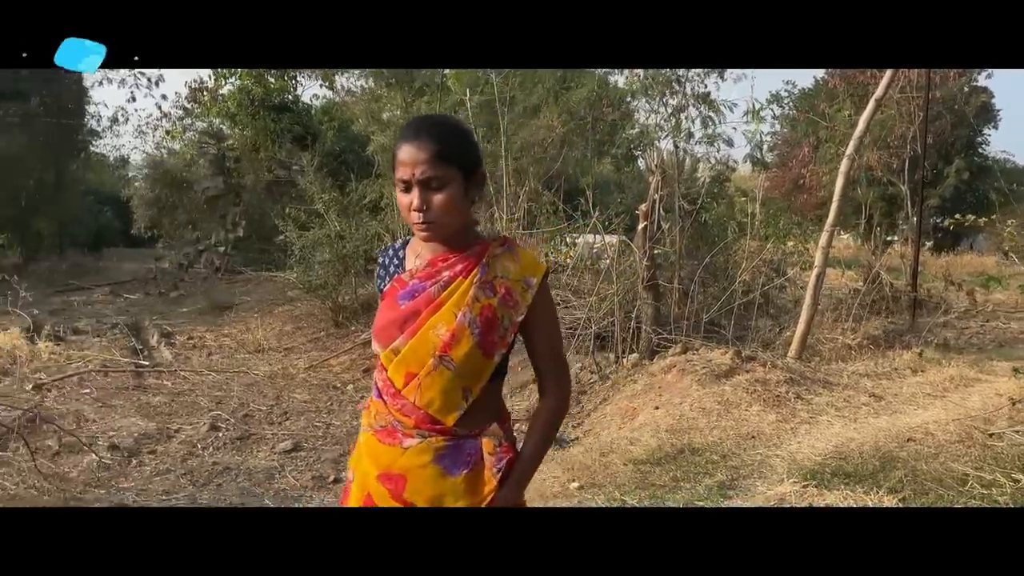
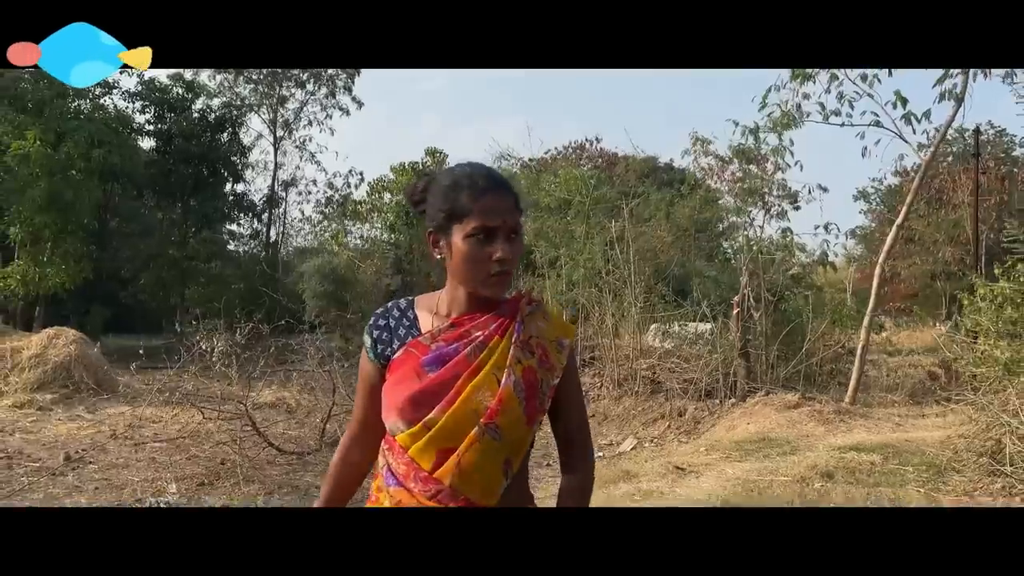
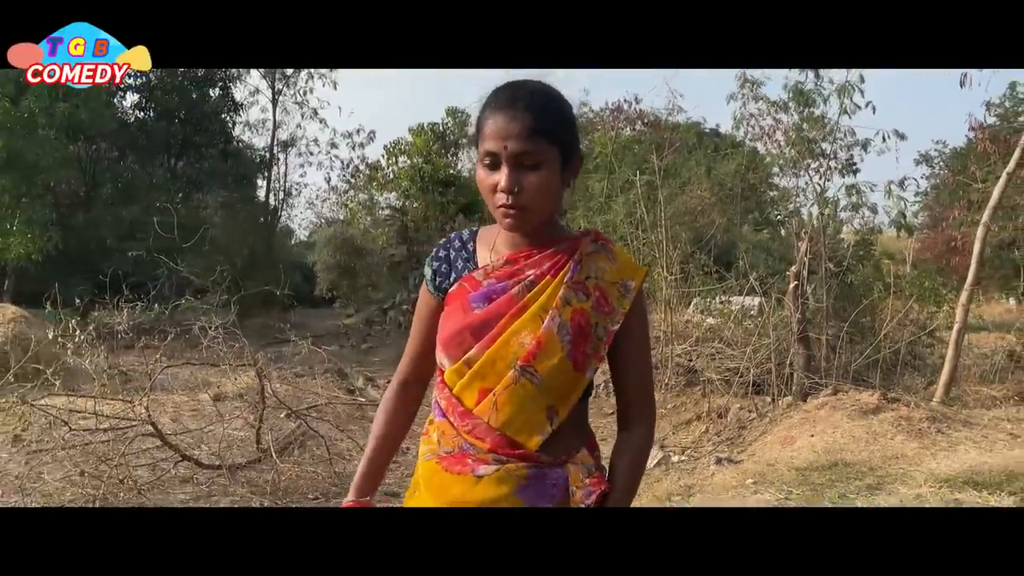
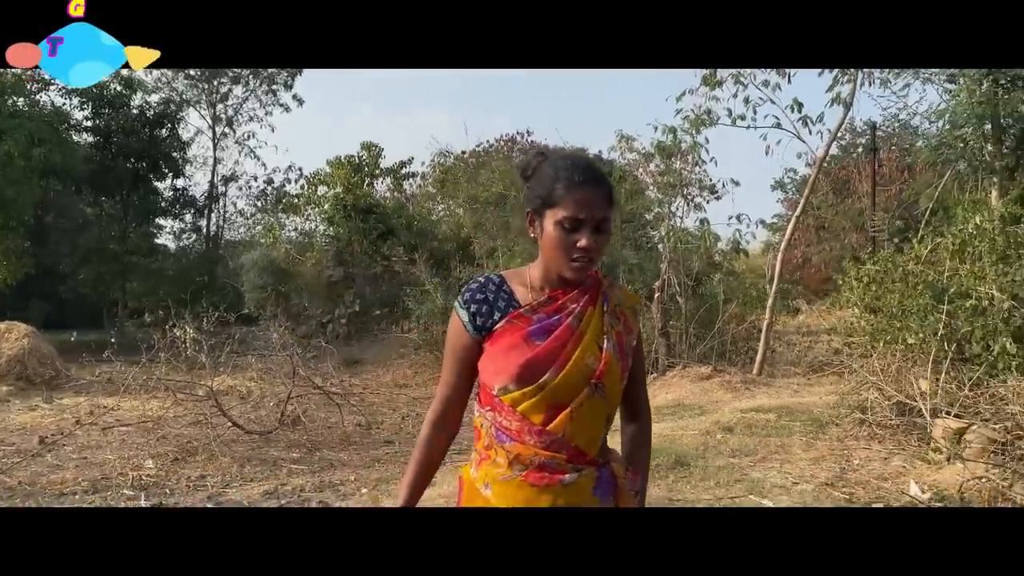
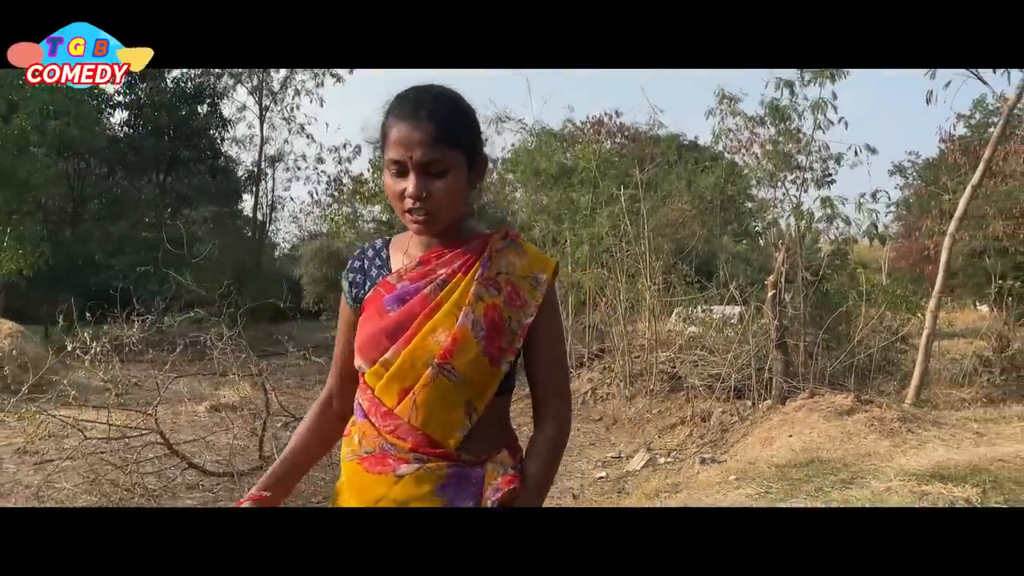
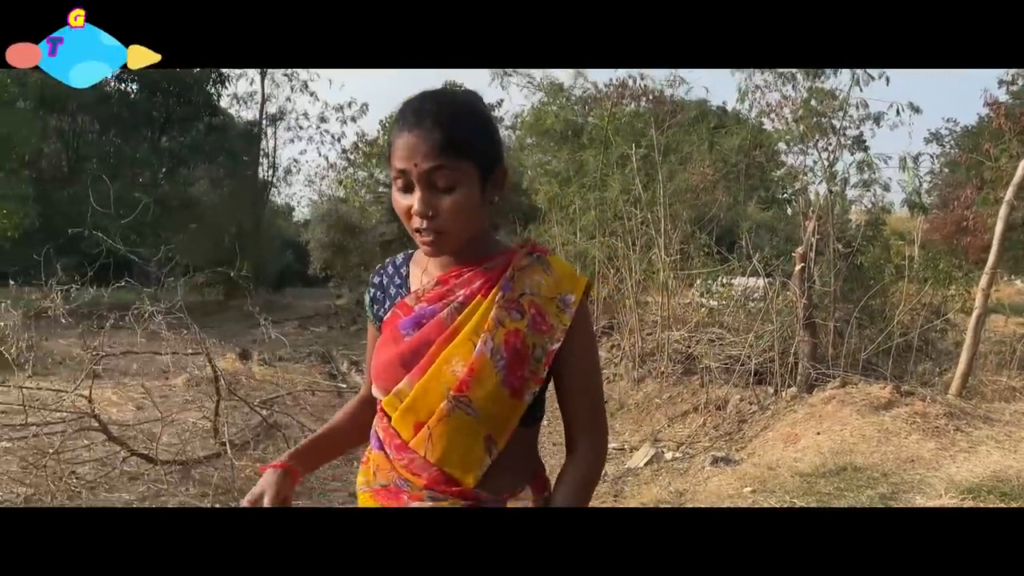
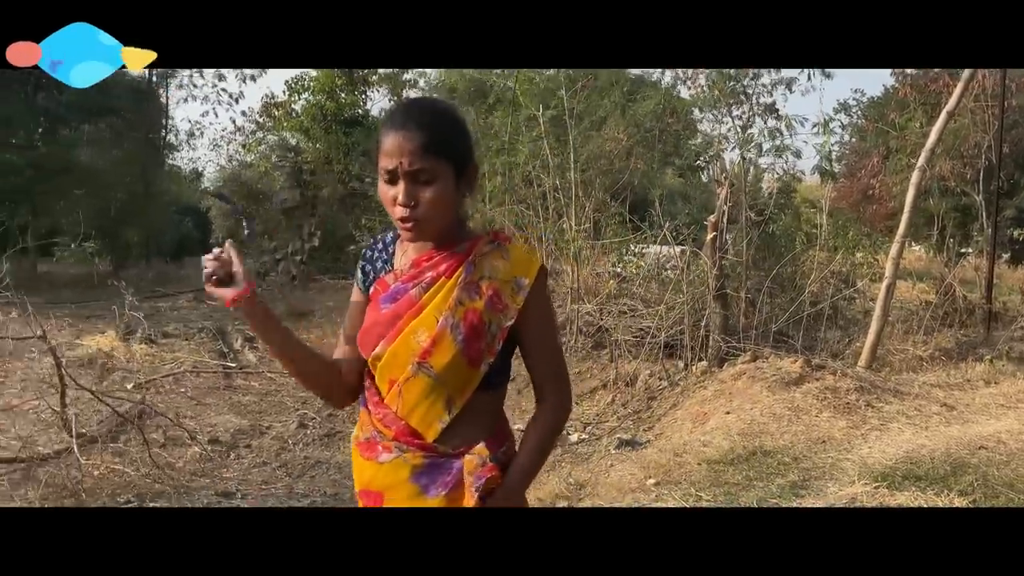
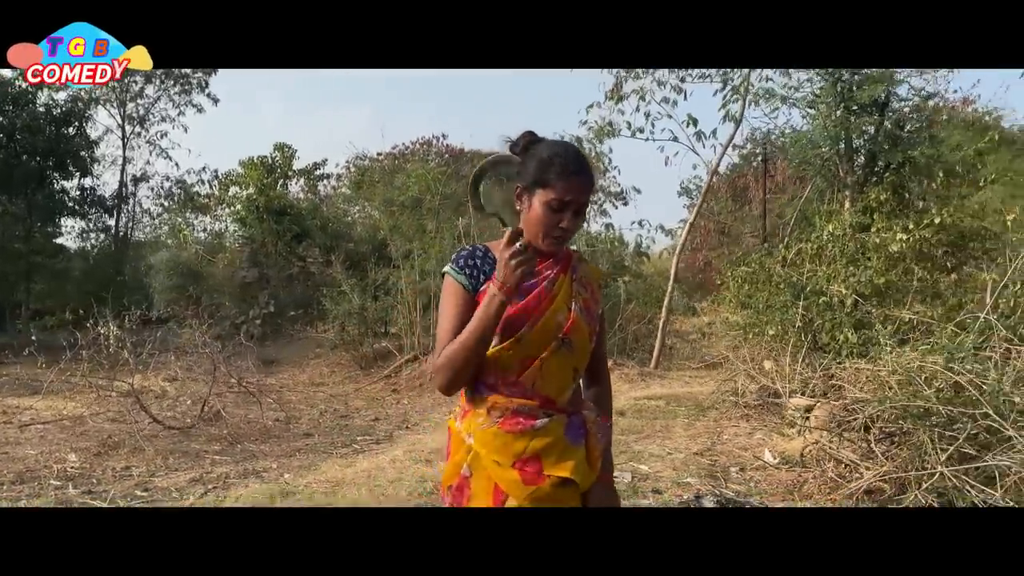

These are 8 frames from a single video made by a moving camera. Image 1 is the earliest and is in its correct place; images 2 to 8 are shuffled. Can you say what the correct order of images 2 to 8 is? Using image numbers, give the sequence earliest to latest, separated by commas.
7, 6, 3, 5, 2, 4, 8
